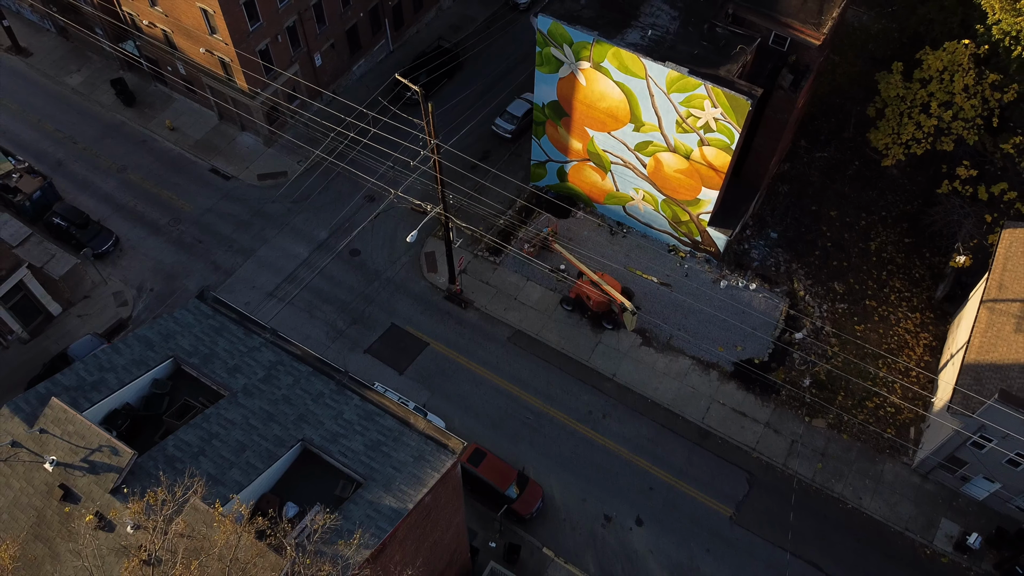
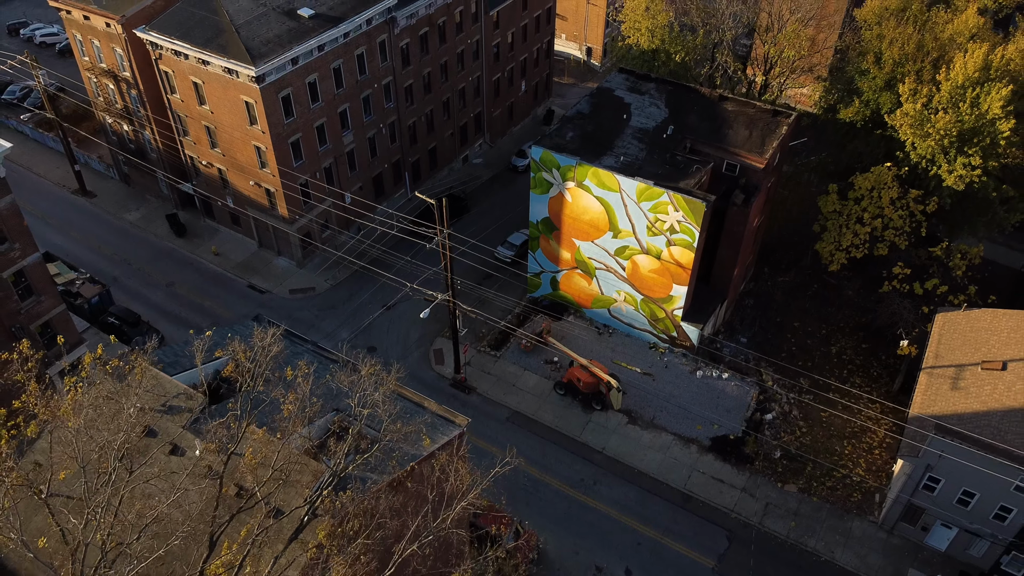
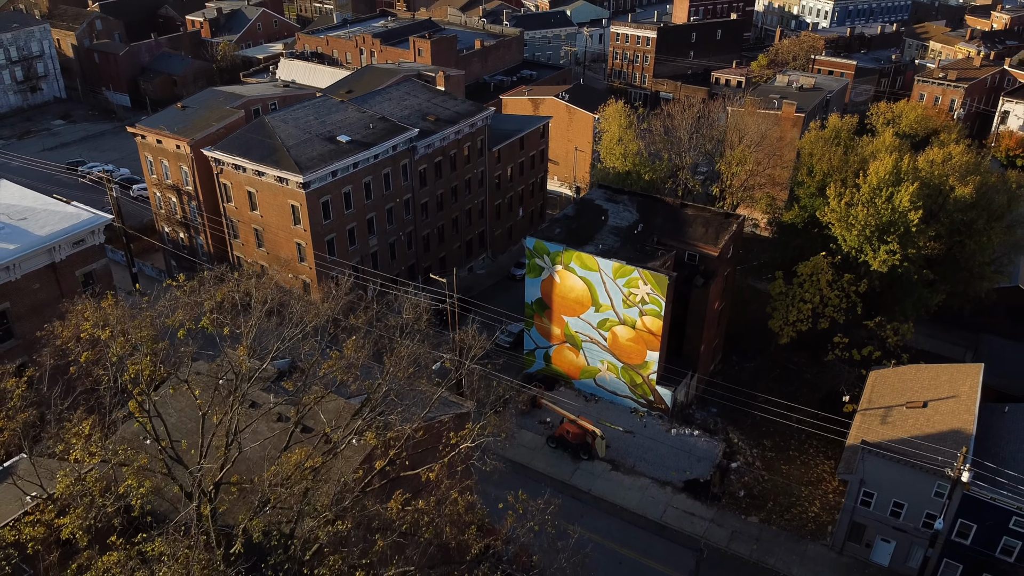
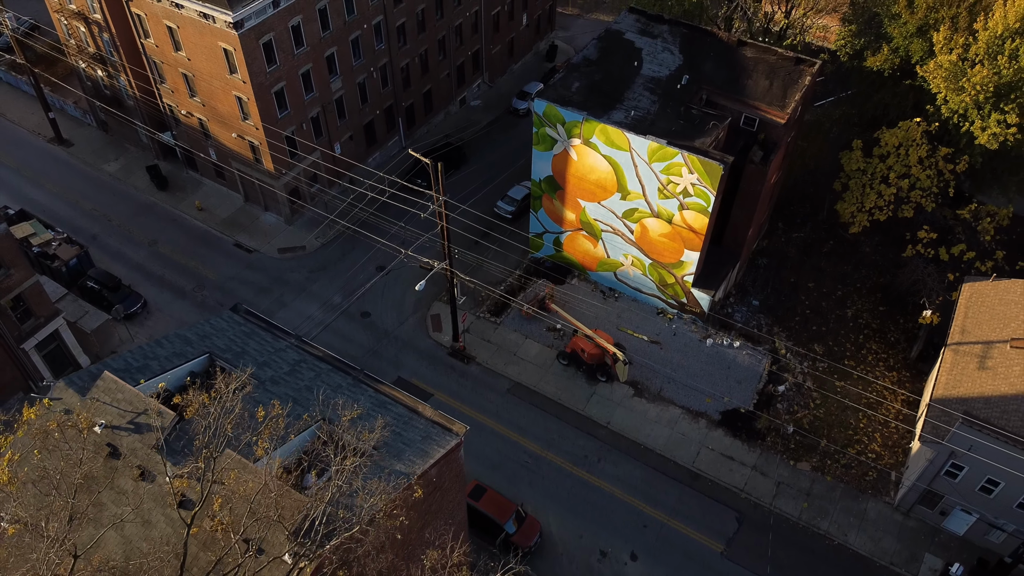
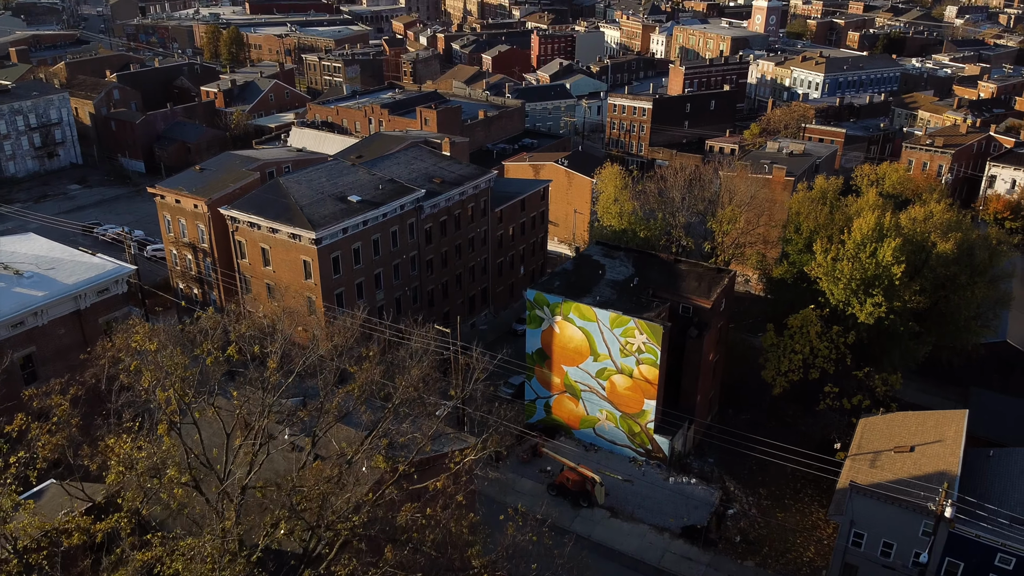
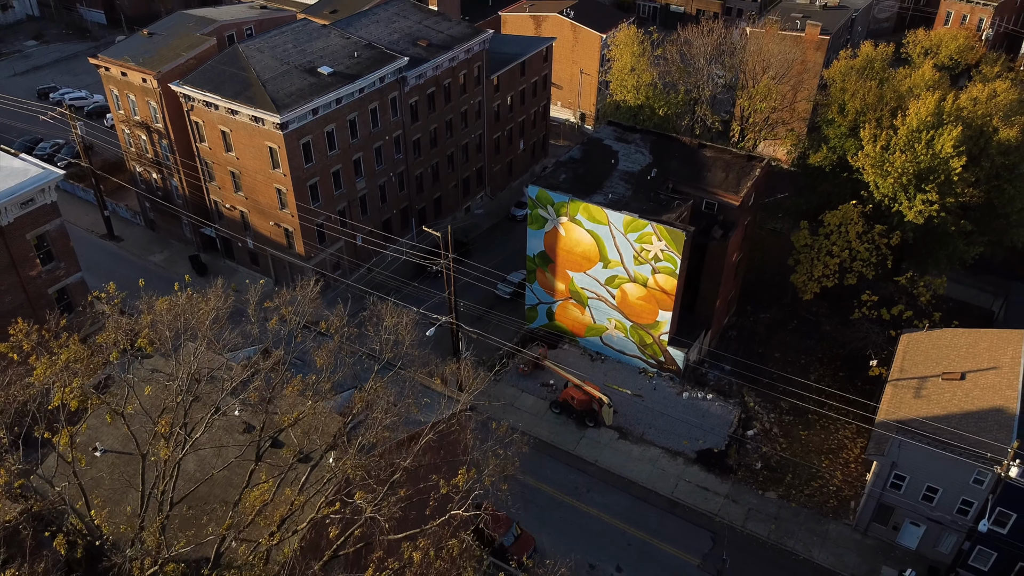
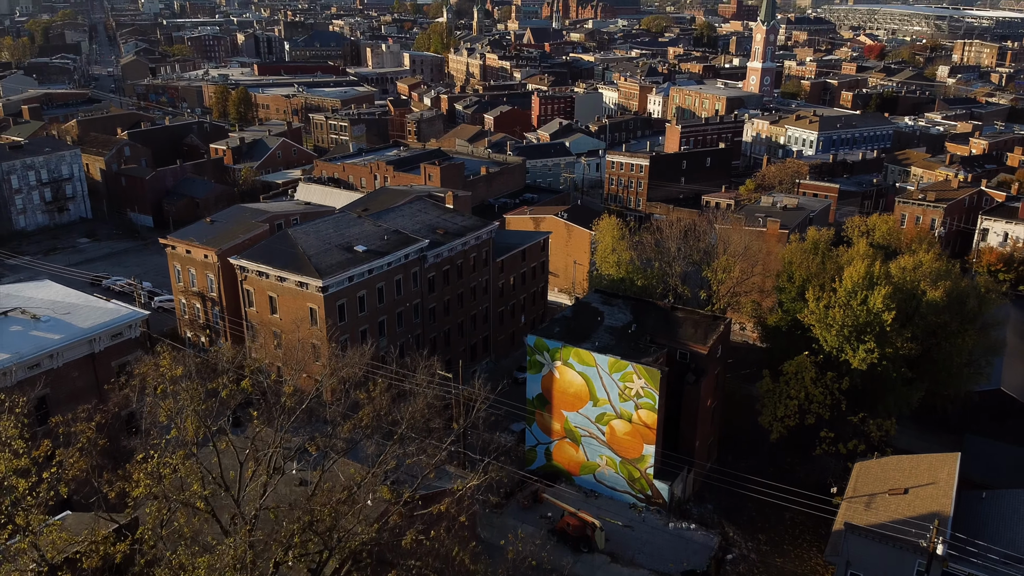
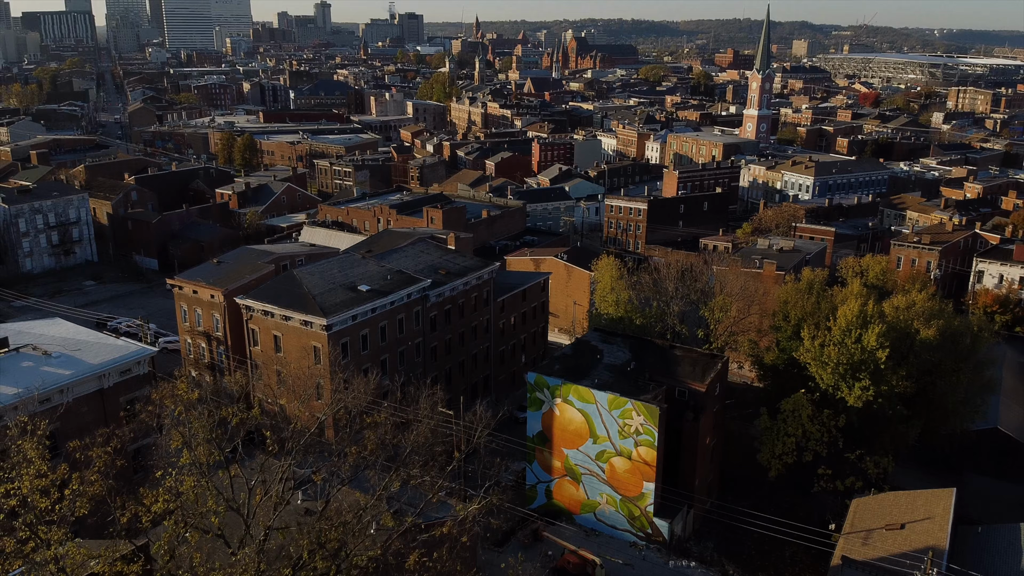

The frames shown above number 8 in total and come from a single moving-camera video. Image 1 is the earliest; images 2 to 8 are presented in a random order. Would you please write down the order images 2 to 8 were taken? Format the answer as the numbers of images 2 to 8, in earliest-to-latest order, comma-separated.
4, 2, 6, 3, 5, 7, 8
